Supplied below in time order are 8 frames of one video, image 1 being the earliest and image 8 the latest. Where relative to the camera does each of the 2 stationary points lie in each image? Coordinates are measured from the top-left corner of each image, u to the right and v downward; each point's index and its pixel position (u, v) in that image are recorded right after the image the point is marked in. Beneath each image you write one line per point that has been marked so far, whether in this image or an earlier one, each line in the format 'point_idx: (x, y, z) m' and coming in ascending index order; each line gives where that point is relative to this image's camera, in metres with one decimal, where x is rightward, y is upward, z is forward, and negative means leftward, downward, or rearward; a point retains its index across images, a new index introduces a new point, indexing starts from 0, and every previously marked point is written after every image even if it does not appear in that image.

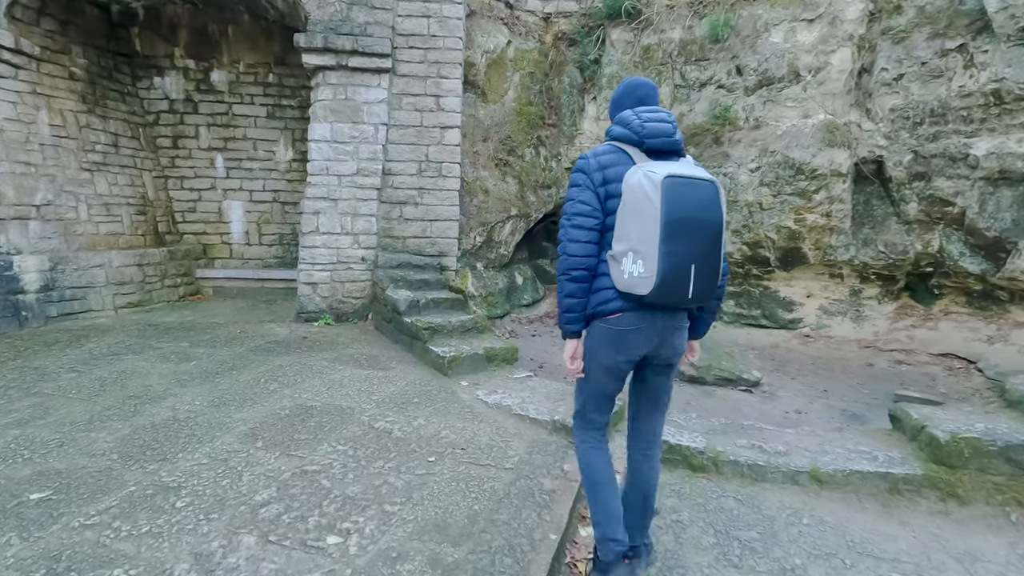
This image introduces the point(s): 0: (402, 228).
0: (-1.2, +0.6, +5.6) m
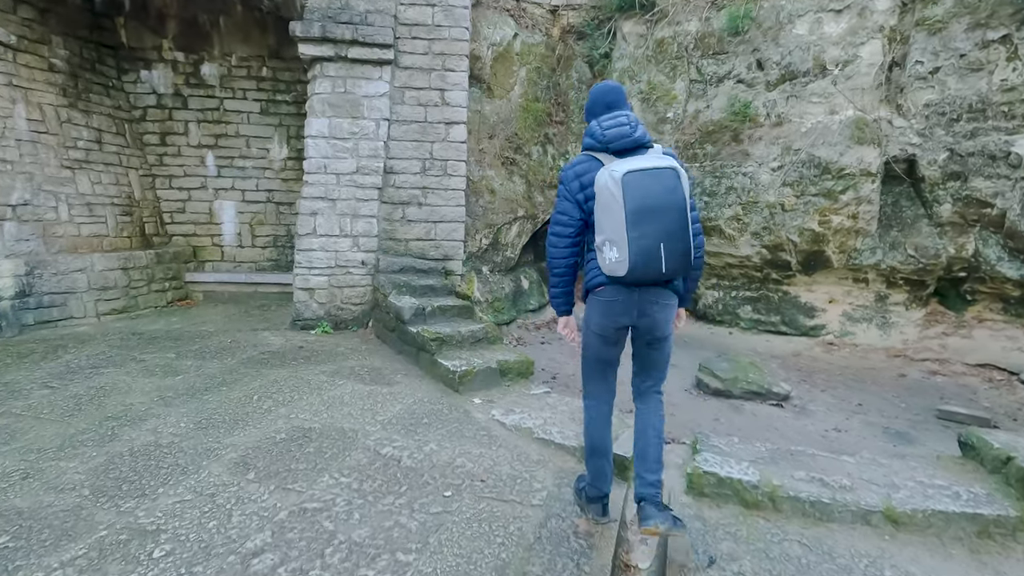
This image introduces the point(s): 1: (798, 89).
0: (-1.1, +0.6, +5.3) m
1: (+2.8, +2.0, +5.3) m
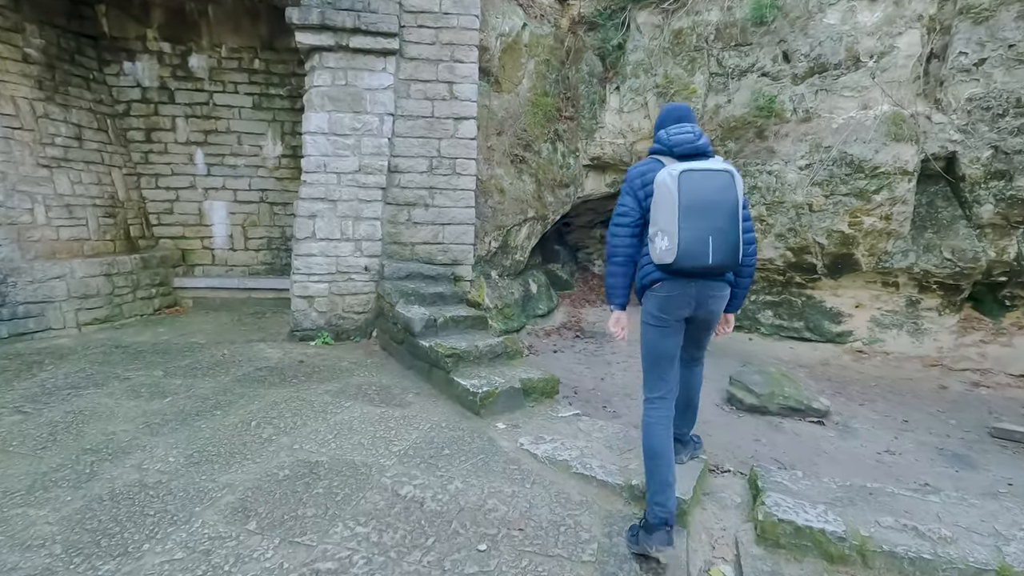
0: (-0.9, +0.5, +4.9) m
1: (+3.0, +1.9, +5.0) m
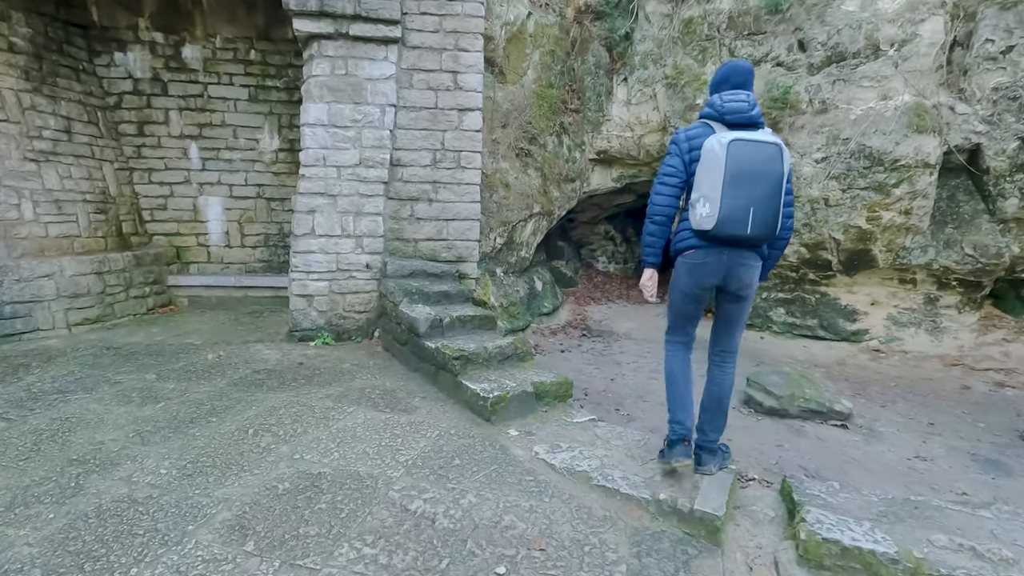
0: (-0.9, +0.5, +4.7) m
1: (+3.0, +1.9, +4.8) m
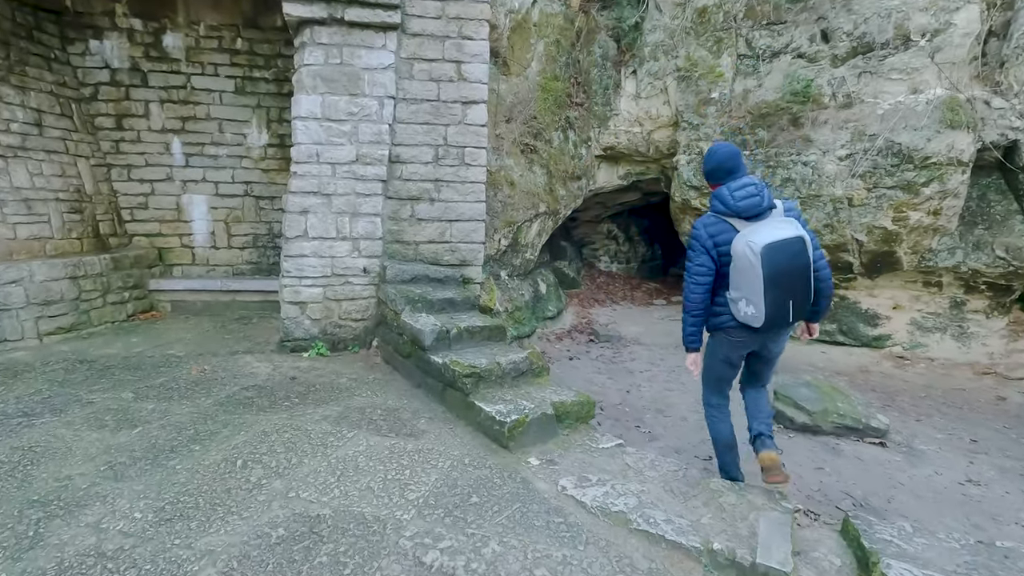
0: (-0.8, +0.5, +4.4) m
1: (+3.1, +1.9, +4.5) m
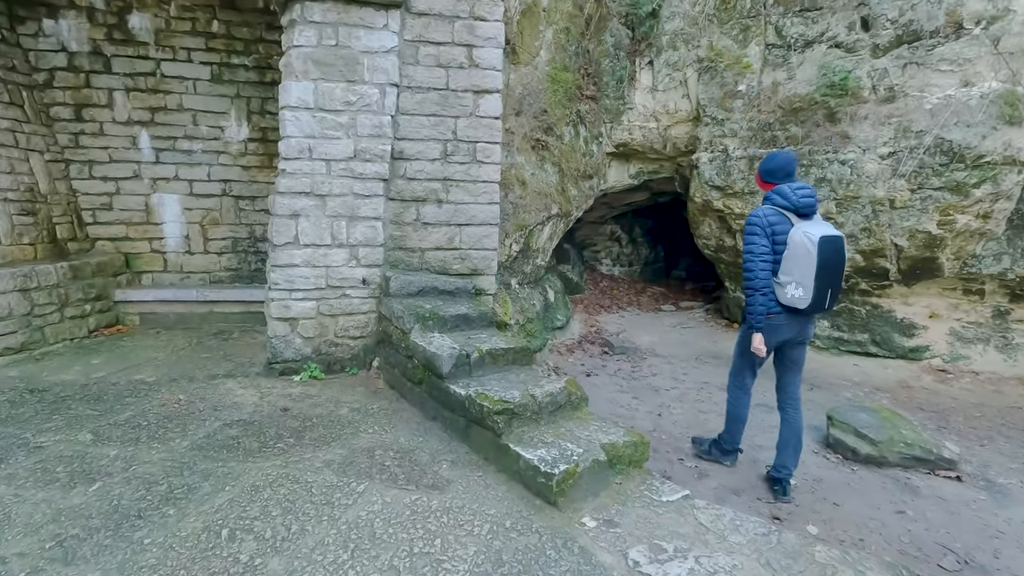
0: (-0.7, +0.4, +3.9) m
1: (+3.2, +1.8, +4.2) m
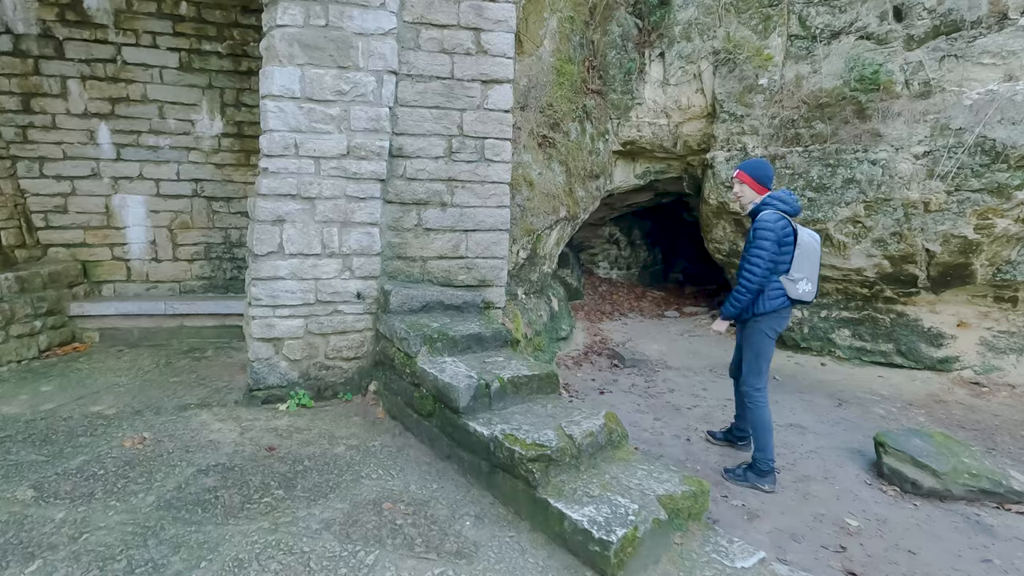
0: (-0.6, +0.3, +3.5) m
1: (+3.3, +1.8, +3.9) m
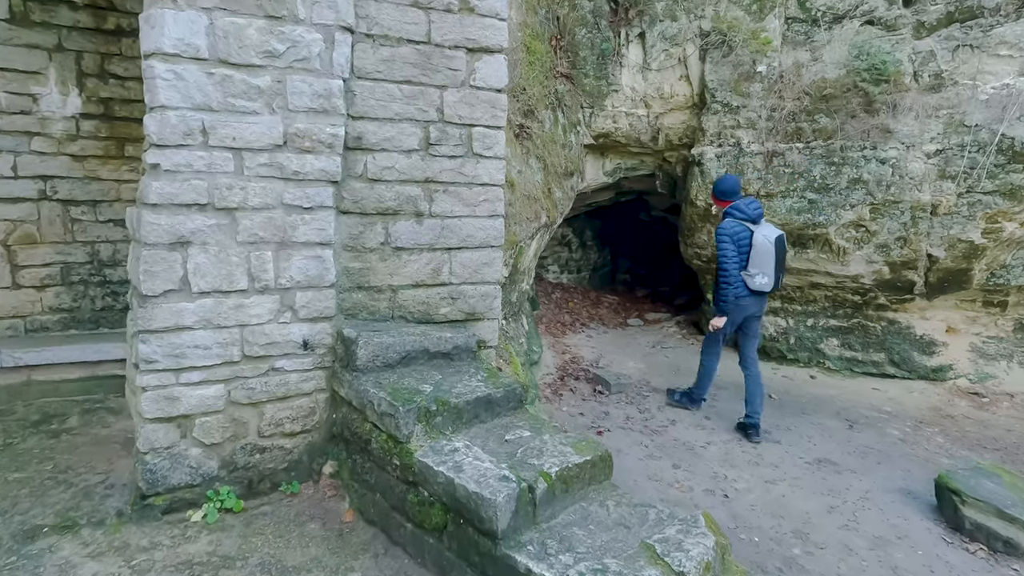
0: (-0.6, +0.1, +2.5) m
1: (+3.1, +1.7, +3.6) m
